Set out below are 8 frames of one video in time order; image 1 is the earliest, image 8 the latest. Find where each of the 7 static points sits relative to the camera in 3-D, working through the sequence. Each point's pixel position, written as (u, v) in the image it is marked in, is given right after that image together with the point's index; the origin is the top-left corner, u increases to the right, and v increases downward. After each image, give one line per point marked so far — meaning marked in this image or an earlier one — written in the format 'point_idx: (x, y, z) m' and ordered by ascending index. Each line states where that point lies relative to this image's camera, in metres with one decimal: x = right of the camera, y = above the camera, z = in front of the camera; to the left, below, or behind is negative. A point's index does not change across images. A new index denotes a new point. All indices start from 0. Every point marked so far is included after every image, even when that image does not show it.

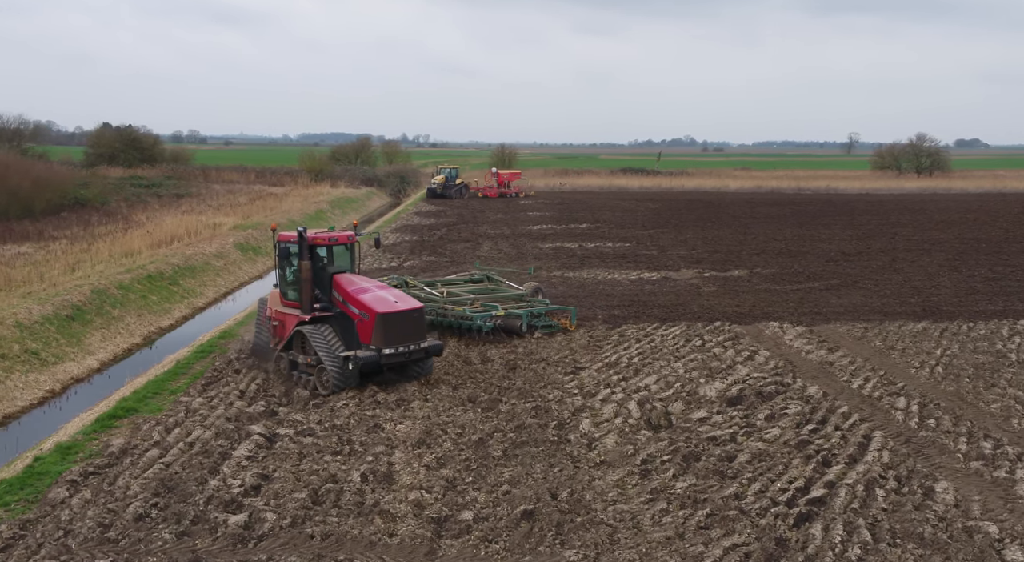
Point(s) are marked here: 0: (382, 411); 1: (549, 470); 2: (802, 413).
0: (-1.5, -1.5, +9.6) m
1: (+0.3, -1.6, +7.3) m
2: (+3.0, -1.4, +9.1) m
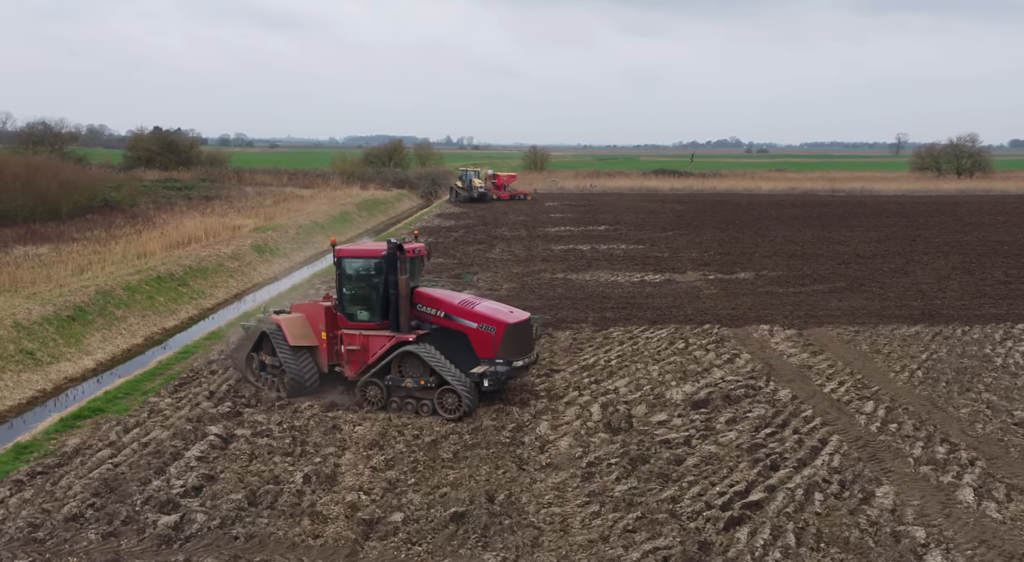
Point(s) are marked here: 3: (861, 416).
0: (-1.9, -1.5, +9.6) m
1: (-0.2, -1.6, +7.2) m
2: (+2.6, -1.4, +9.1) m
3: (+3.7, -1.5, +9.2) m
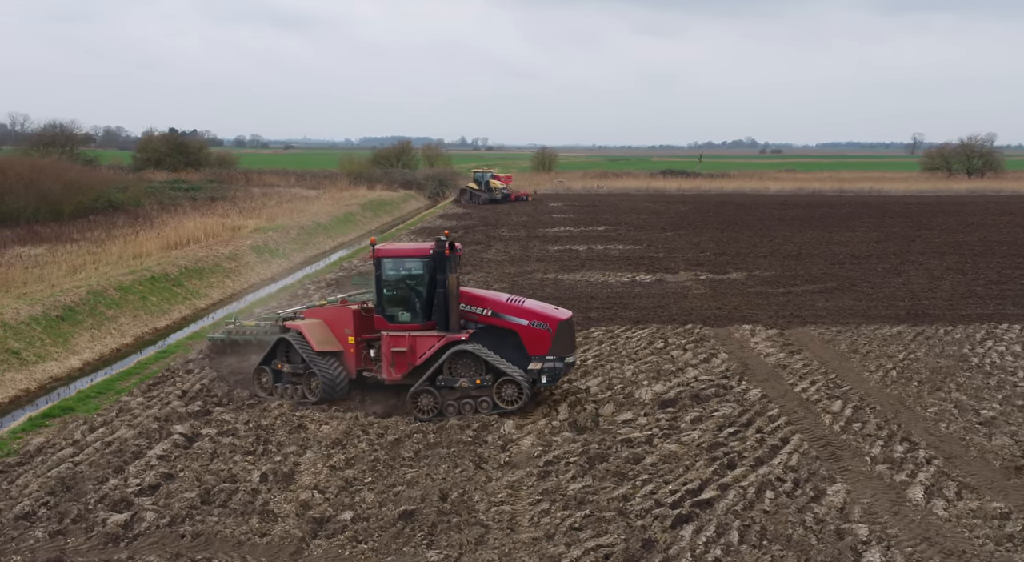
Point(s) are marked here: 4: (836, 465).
0: (-2.3, -1.5, +9.6) m
1: (-0.5, -1.6, +7.3) m
2: (+2.3, -1.4, +9.1) m
3: (+3.4, -1.4, +9.3) m
4: (+2.8, -1.6, +7.4) m
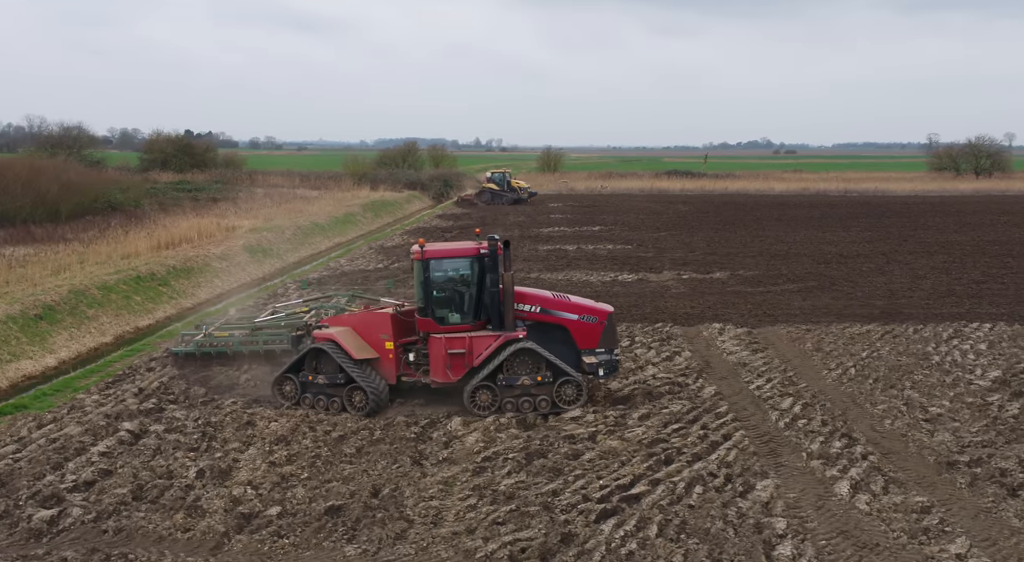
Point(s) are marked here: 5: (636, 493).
0: (-2.8, -1.4, +9.6) m
1: (-1.1, -1.6, +7.3) m
2: (+1.7, -1.4, +9.1) m
3: (+2.8, -1.4, +9.3) m
4: (+2.2, -1.5, +7.4) m
5: (+0.9, -1.6, +6.3) m
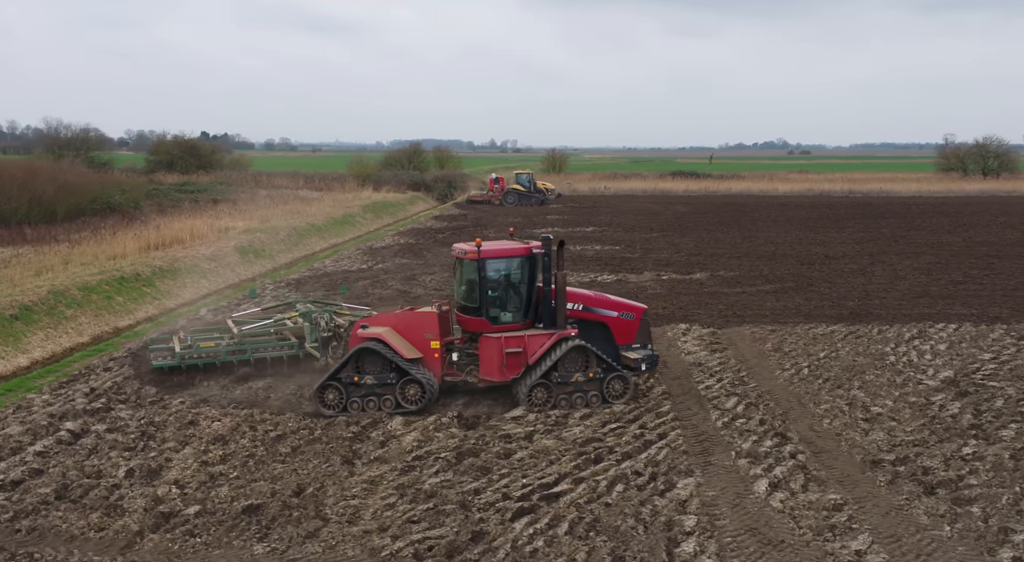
0: (-3.4, -1.4, +9.7) m
1: (-1.7, -1.6, +7.3) m
2: (+1.1, -1.4, +9.2) m
3: (+2.2, -1.4, +9.4) m
4: (+1.6, -1.5, +7.5) m
5: (+0.3, -1.6, +6.4) m
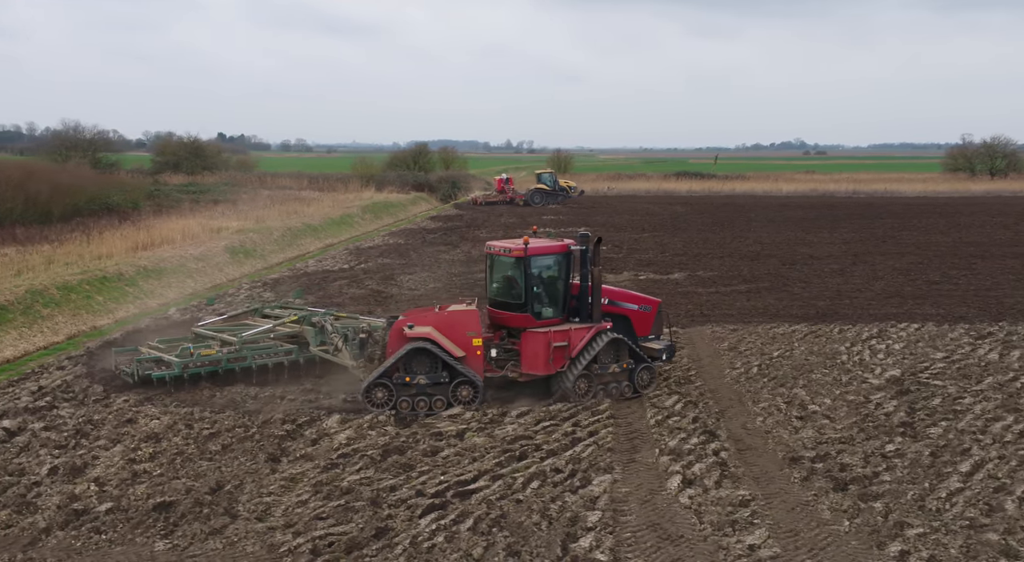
0: (-4.1, -1.4, +9.7) m
1: (-2.3, -1.6, +7.4) m
2: (+0.4, -1.4, +9.3) m
3: (+1.6, -1.4, +9.5) m
4: (+1.0, -1.5, +7.6) m
5: (-0.3, -1.6, +6.5) m
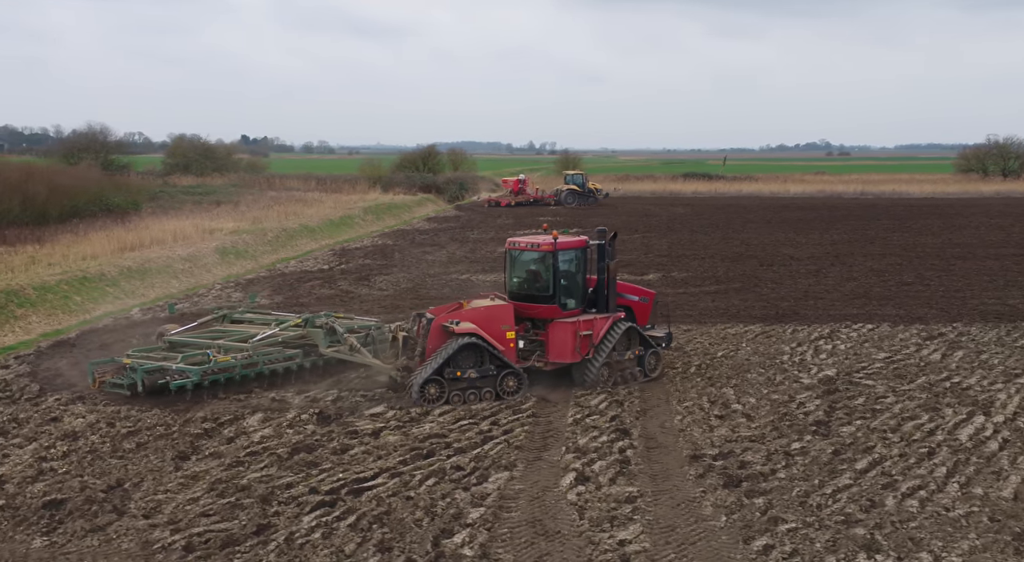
0: (-4.9, -1.4, +9.7) m
1: (-3.1, -1.6, +7.4) m
2: (-0.4, -1.4, +9.3) m
3: (+0.7, -1.4, +9.6) m
4: (+0.2, -1.5, +7.7) m
5: (-1.1, -1.5, +6.5) m
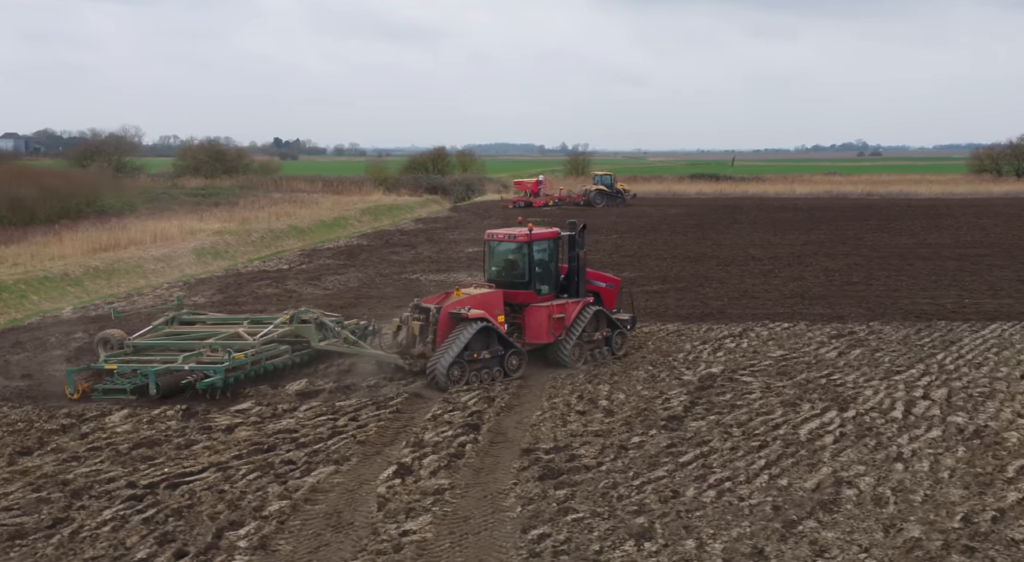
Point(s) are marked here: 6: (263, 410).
0: (-6.4, -1.4, +9.7) m
1: (-4.5, -1.5, +7.5) m
2: (-1.9, -1.4, +9.5) m
3: (-0.8, -1.4, +9.7) m
4: (-1.3, -1.5, +7.8) m
5: (-2.5, -1.5, +6.7) m
6: (-2.7, -1.4, +9.3) m
